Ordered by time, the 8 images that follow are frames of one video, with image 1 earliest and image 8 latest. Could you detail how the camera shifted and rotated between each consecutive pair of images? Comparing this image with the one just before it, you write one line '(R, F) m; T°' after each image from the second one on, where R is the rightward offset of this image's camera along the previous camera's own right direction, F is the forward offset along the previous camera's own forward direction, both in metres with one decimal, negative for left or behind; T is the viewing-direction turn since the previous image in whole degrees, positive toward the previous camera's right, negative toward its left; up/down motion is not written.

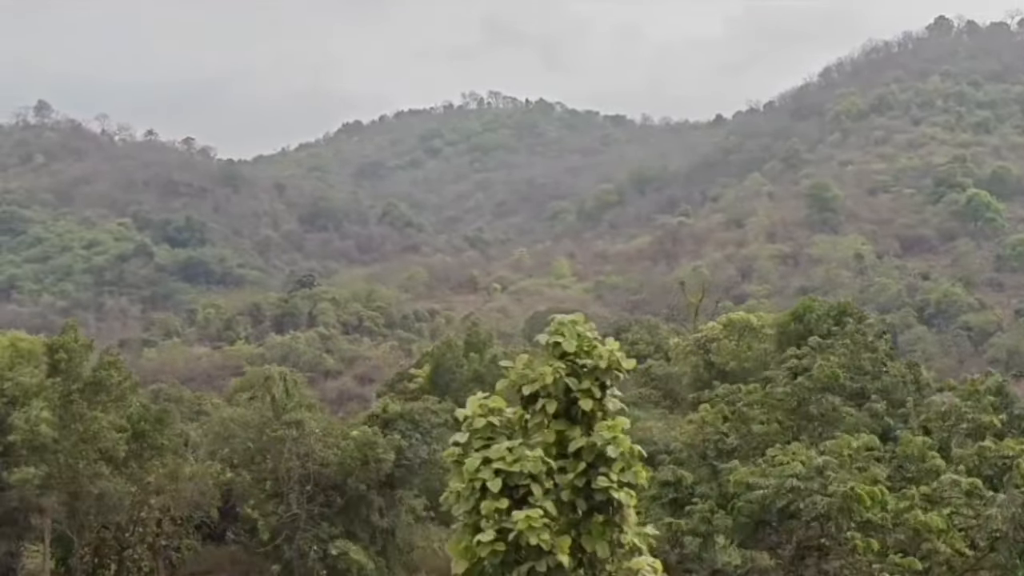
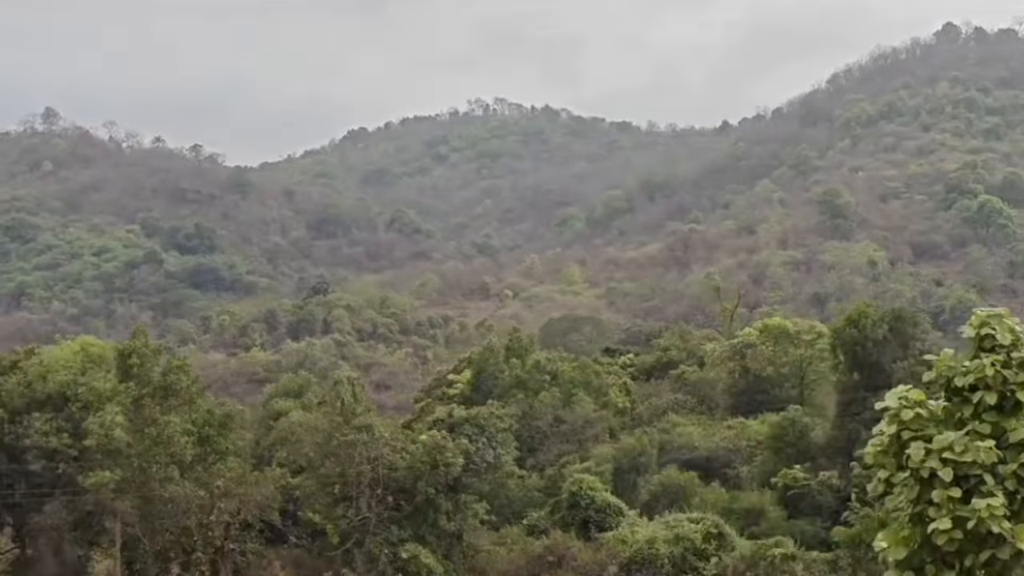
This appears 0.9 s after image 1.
(-0.6, -0.1) m; 0°
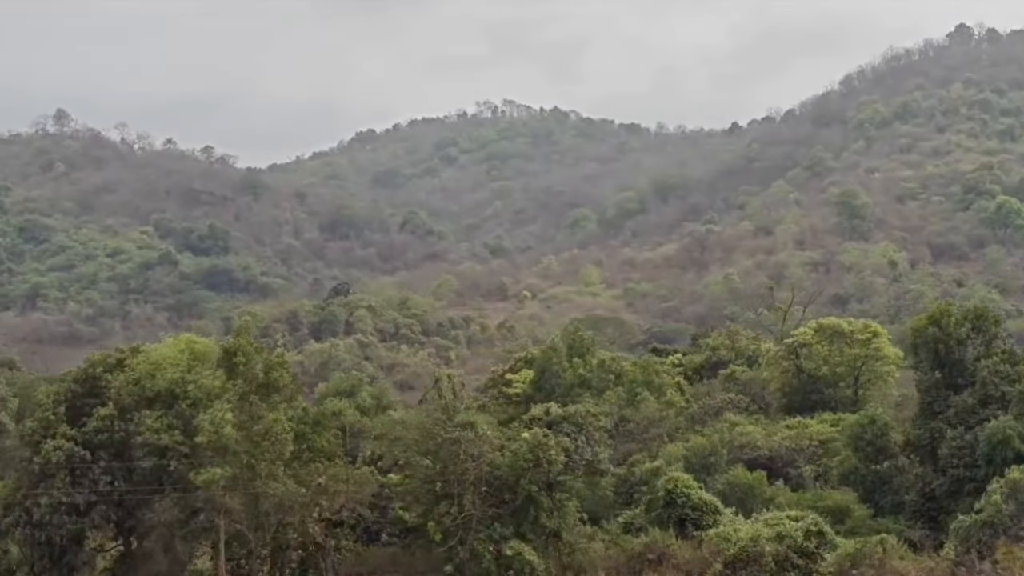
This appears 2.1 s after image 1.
(-0.9, 0.0) m; 0°
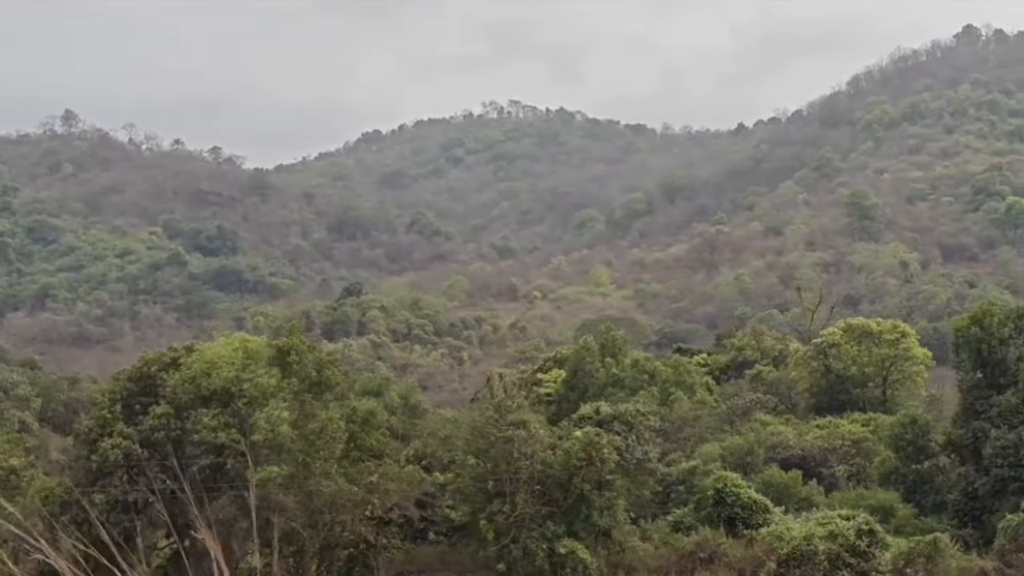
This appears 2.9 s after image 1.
(-0.5, 0.0) m; 0°
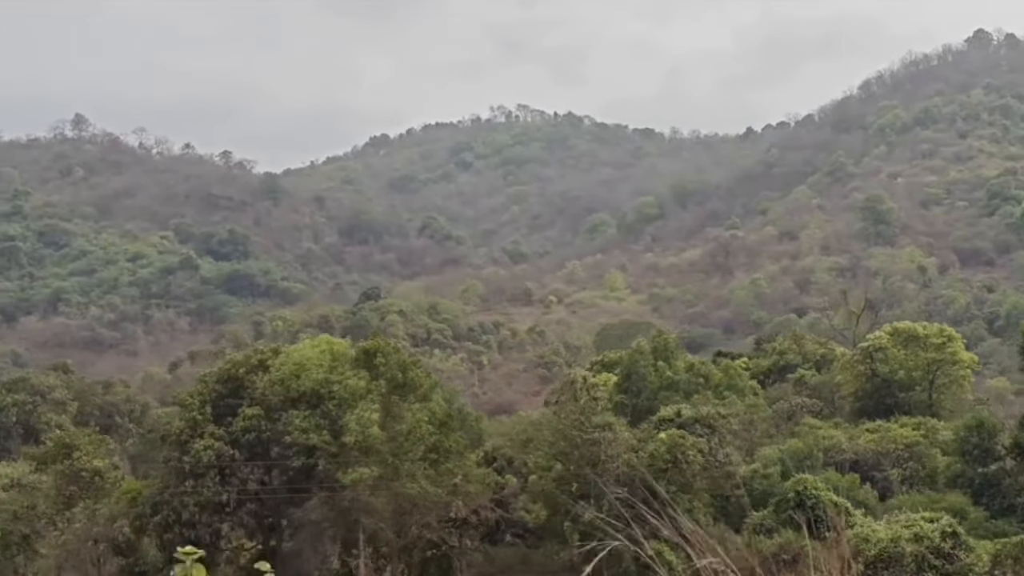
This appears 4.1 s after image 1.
(-0.8, 0.0) m; 0°
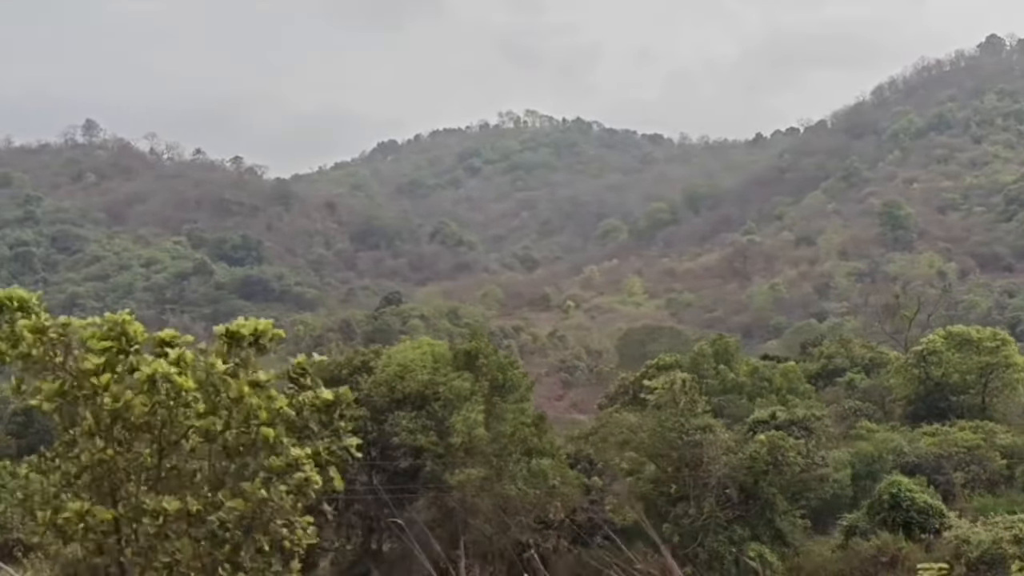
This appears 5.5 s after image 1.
(-0.9, 0.0) m; 0°
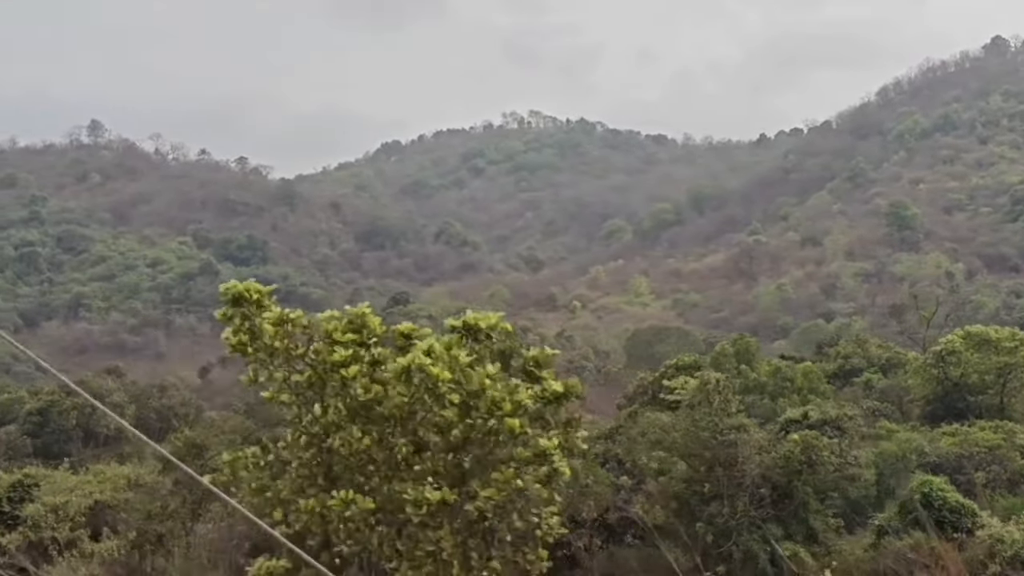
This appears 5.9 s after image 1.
(-0.3, 0.0) m; 0°
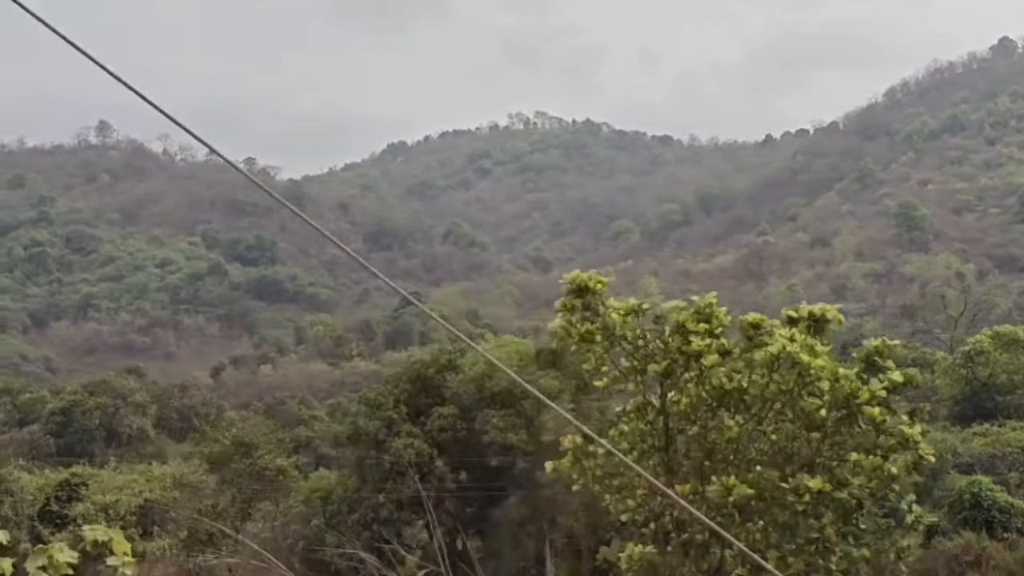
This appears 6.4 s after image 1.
(-0.5, 0.0) m; 0°
